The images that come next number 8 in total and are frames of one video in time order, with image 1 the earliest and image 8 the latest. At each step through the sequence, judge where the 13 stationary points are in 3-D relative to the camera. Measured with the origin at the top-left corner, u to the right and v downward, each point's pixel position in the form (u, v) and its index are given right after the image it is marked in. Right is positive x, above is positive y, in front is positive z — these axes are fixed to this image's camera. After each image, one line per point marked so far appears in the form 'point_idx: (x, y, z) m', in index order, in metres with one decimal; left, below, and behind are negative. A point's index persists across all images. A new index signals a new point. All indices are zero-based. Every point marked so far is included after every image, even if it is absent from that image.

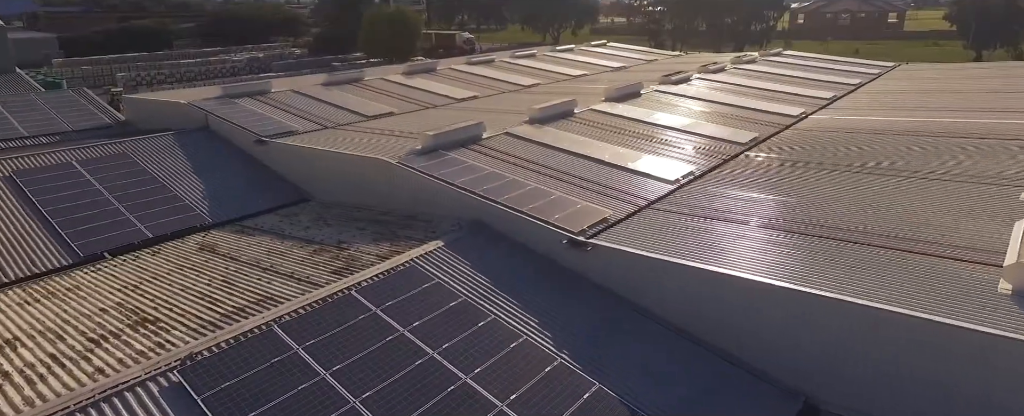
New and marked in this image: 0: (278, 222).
0: (-8.2, -0.5, +19.9) m
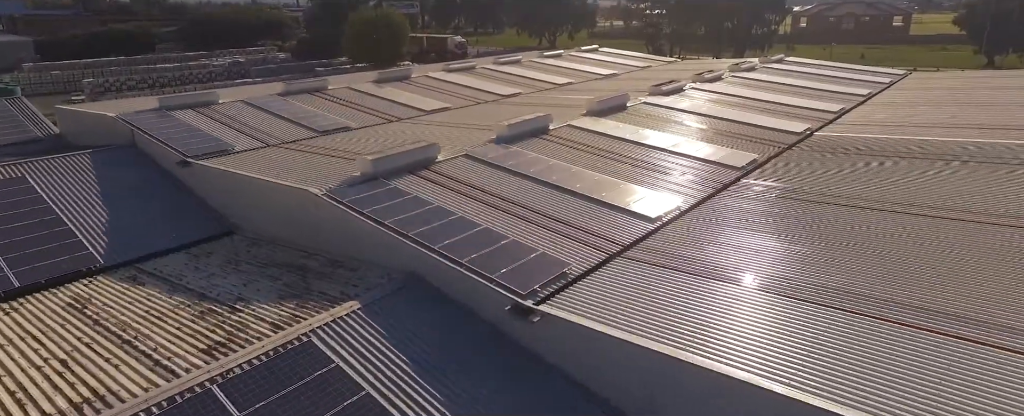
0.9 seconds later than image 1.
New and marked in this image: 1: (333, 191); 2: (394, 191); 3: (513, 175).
0: (-9.7, -1.7, +16.7) m
1: (-5.4, +0.6, +17.3) m
2: (-3.6, +0.5, +17.5) m
3: (+0.1, +1.1, +19.8) m
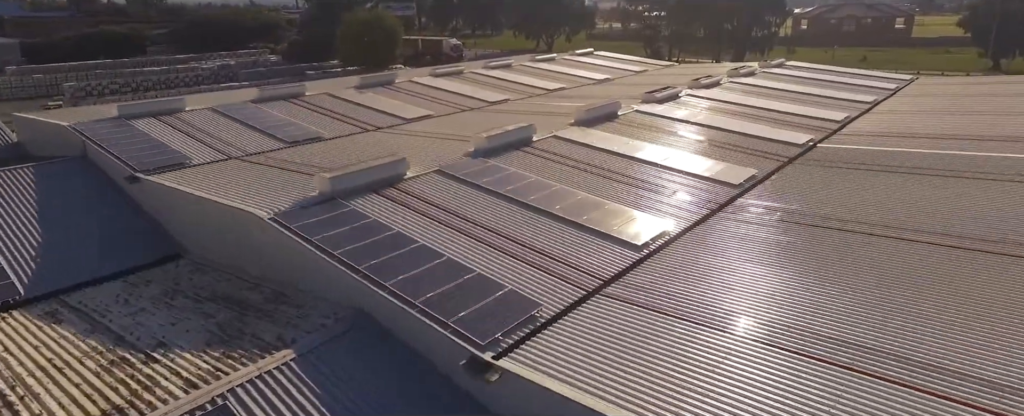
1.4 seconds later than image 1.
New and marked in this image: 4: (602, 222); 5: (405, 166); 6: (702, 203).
0: (-10.6, -2.4, +14.9) m
1: (-6.2, -0.1, +15.5) m
2: (-4.4, -0.2, +15.8) m
3: (-0.8, +0.4, +18.0) m
4: (+2.6, -0.4, +16.3) m
5: (-3.5, +1.4, +18.7) m
6: (+6.1, +0.1, +18.4) m
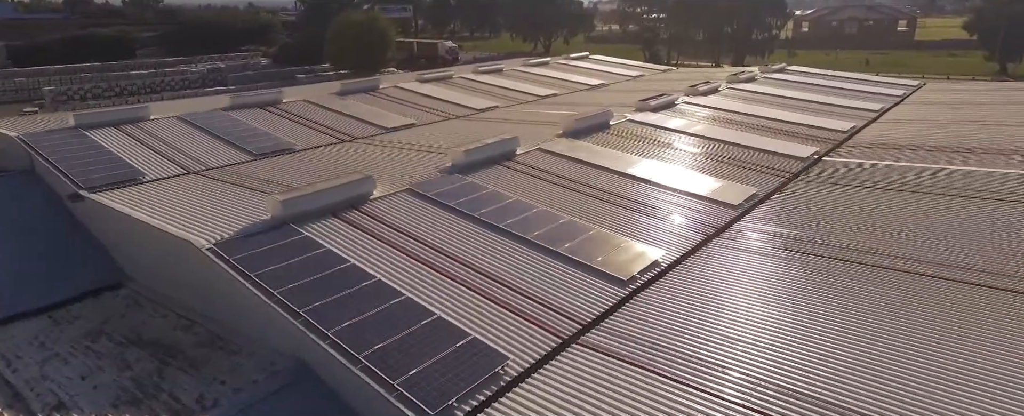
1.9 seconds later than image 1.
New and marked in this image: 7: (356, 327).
0: (-11.3, -3.1, +13.2) m
1: (-6.9, -0.8, +13.8) m
2: (-5.2, -0.9, +14.0) m
3: (-1.5, -0.3, +16.3) m
4: (+1.9, -1.1, +14.6) m
5: (-4.3, +0.7, +17.0) m
6: (+5.4, -0.6, +16.6) m
7: (-3.1, -2.3, +11.2) m
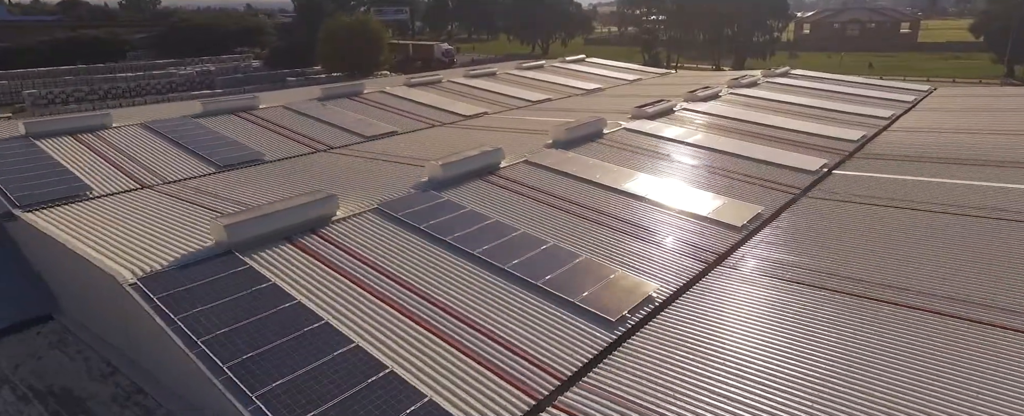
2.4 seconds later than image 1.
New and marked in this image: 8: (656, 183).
0: (-11.9, -3.7, +11.4) m
1: (-7.5, -1.4, +12.0) m
2: (-5.8, -1.5, +12.3) m
3: (-2.1, -0.9, +14.5) m
4: (+1.3, -1.7, +12.8) m
5: (-4.9, +0.1, +15.3) m
6: (+4.8, -1.2, +14.9) m
7: (-3.7, -2.9, +9.4) m
8: (+4.9, +0.9, +19.4) m
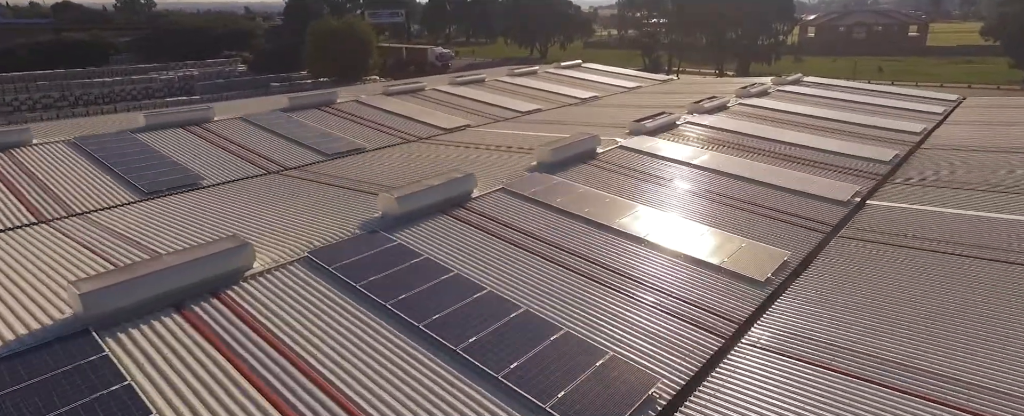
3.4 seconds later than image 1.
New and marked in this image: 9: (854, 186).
0: (-12.7, -4.7, +8.1) m
1: (-8.3, -2.5, +8.7) m
2: (-6.6, -2.6, +9.0) m
3: (-2.9, -2.0, +11.2) m
4: (+0.5, -2.8, +9.5) m
5: (-5.6, -1.0, +12.0) m
6: (+4.0, -2.3, +11.6) m
7: (-4.5, -4.0, +6.1) m
8: (+4.1, -0.3, +16.1) m
9: (+11.8, +0.8, +19.8) m
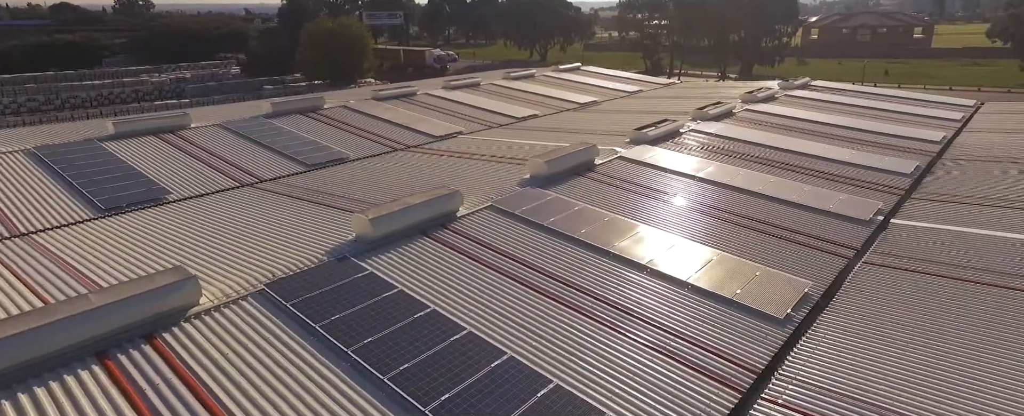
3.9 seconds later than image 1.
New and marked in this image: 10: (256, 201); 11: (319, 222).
0: (-13.0, -5.2, +6.6) m
1: (-8.6, -3.0, +7.2) m
2: (-6.9, -3.1, +7.4) m
3: (-3.2, -2.5, +9.7) m
4: (+0.2, -3.3, +7.9) m
5: (-6.0, -1.5, +10.4) m
6: (+3.7, -2.8, +10.0) m
7: (-4.8, -4.5, +4.5) m
8: (+3.8, -0.8, +14.6) m
9: (+11.5, +0.2, +18.2) m
10: (-8.3, +0.3, +18.6) m
11: (-5.3, -0.3, +15.8) m
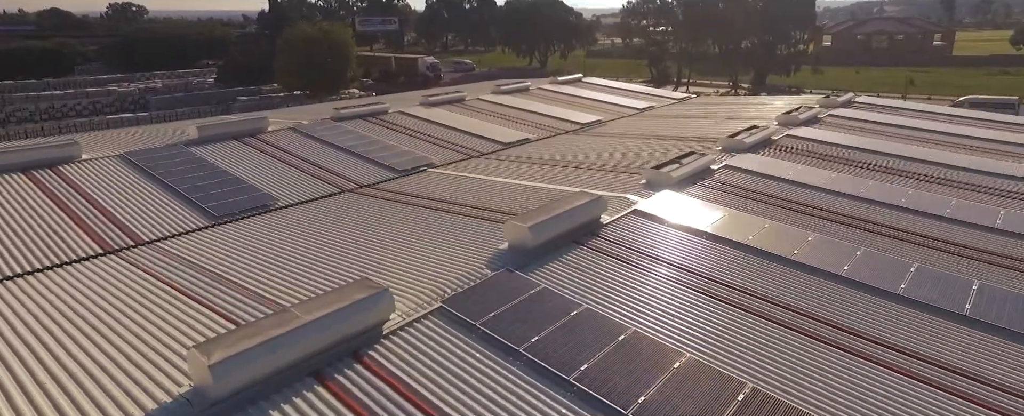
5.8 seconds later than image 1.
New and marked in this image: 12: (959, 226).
0: (-13.7, -7.0, +0.7) m
1: (-9.4, -4.8, +1.3) m
2: (-7.6, -4.9, +1.5) m
3: (-3.9, -4.3, +3.8) m
4: (-0.6, -5.2, +2.0) m
5: (-6.7, -3.3, +4.5) m
6: (+3.0, -4.7, +4.1) m
7: (-5.5, -6.3, -1.4) m
8: (+3.1, -2.7, +8.6) m
9: (+10.9, -1.7, +12.2) m
10: (-9.0, -1.7, +12.7) m
11: (-6.1, -2.2, +9.9) m
12: (+12.3, -0.3, +16.0) m
